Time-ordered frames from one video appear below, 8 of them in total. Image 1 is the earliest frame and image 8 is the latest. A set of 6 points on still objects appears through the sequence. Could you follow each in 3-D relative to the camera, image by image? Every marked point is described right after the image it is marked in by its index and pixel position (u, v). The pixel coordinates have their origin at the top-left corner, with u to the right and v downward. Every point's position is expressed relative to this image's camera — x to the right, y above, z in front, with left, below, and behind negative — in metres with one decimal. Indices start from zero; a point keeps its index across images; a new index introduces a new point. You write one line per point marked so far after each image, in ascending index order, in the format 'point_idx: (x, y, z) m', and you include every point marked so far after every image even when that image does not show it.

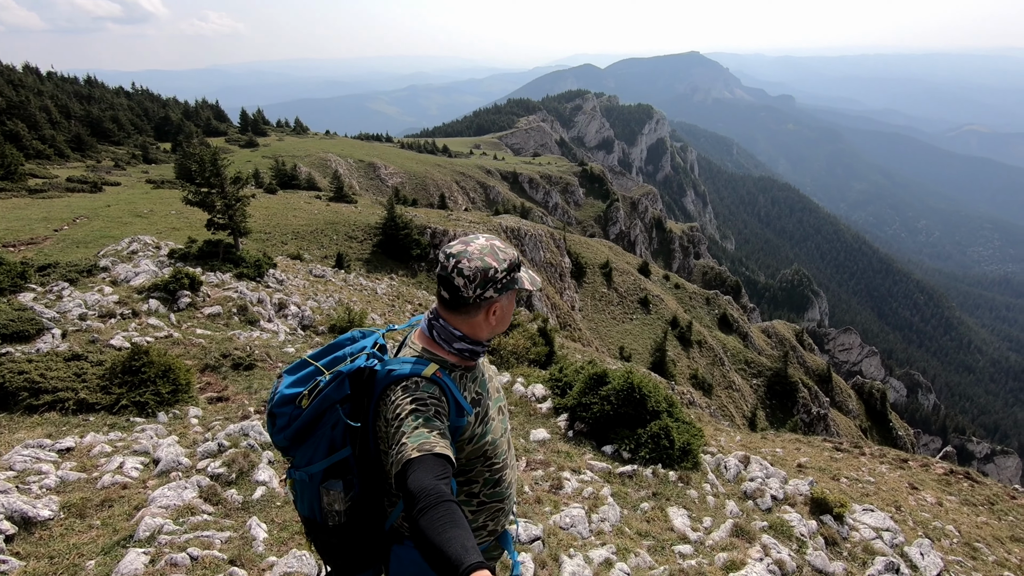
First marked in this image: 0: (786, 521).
0: (+7.8, -6.5, +15.6) m
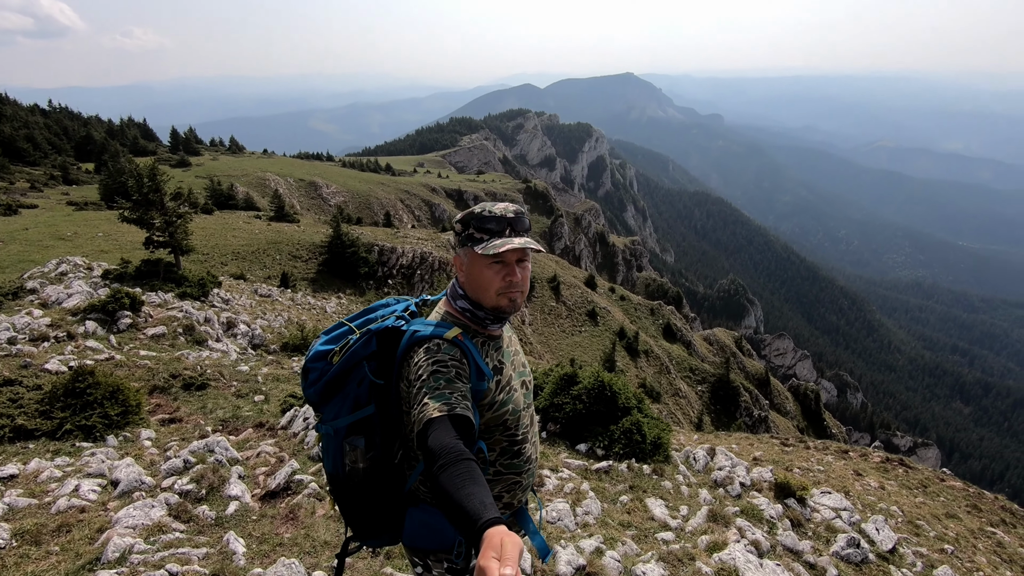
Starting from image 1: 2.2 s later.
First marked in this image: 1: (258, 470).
0: (+7.2, -6.3, +16.2) m
1: (-6.5, -4.7, +14.3) m
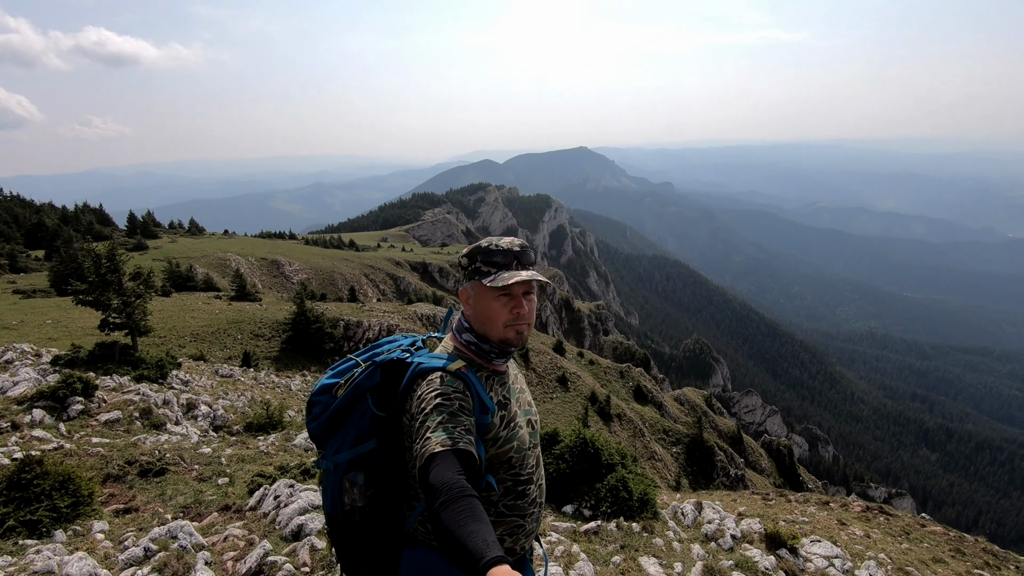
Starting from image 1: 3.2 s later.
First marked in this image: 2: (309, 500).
0: (+6.8, -7.7, +15.8) m
1: (-6.8, -6.4, +13.2) m
2: (-5.7, -6.0, +15.6) m
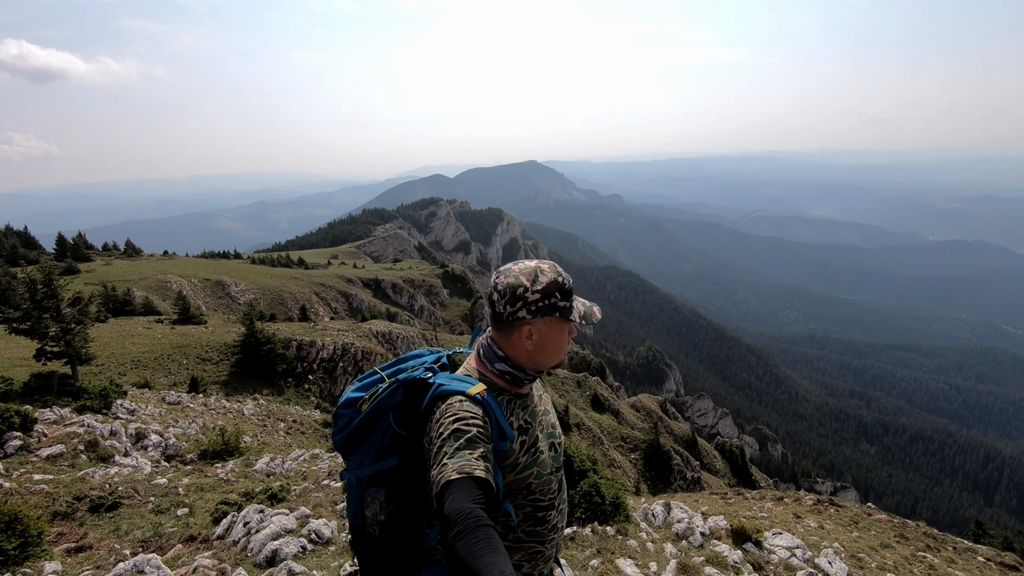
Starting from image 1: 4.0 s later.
0: (+6.2, -7.9, +16.5) m
1: (-7.3, -6.9, +12.8) m
2: (-6.3, -6.5, +15.2) m
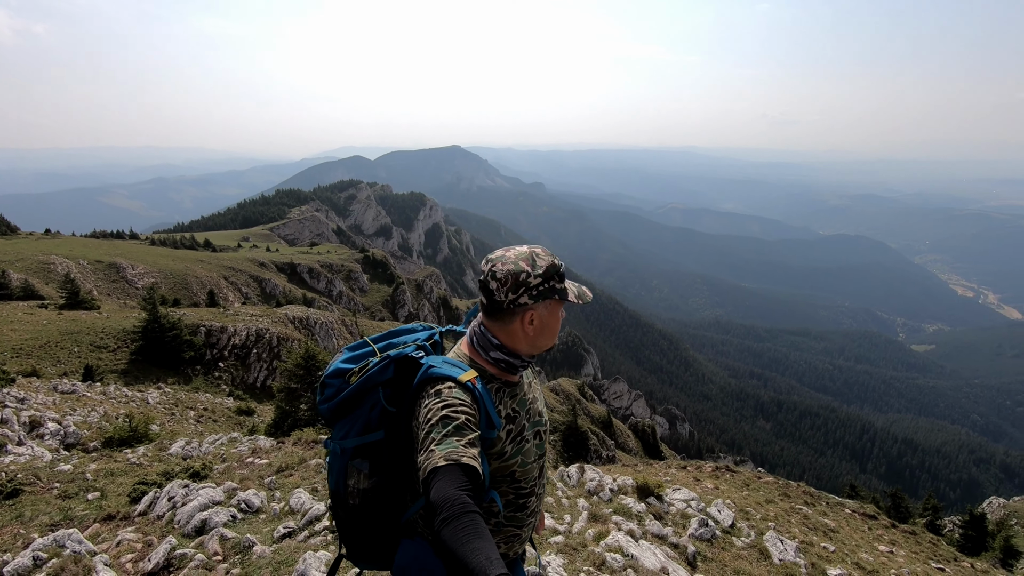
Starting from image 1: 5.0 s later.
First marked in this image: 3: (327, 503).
0: (+3.8, -7.2, +18.4) m
1: (-9.0, -6.2, +12.8) m
2: (-8.4, -5.8, +15.4) m
3: (-5.3, -6.2, +16.0) m
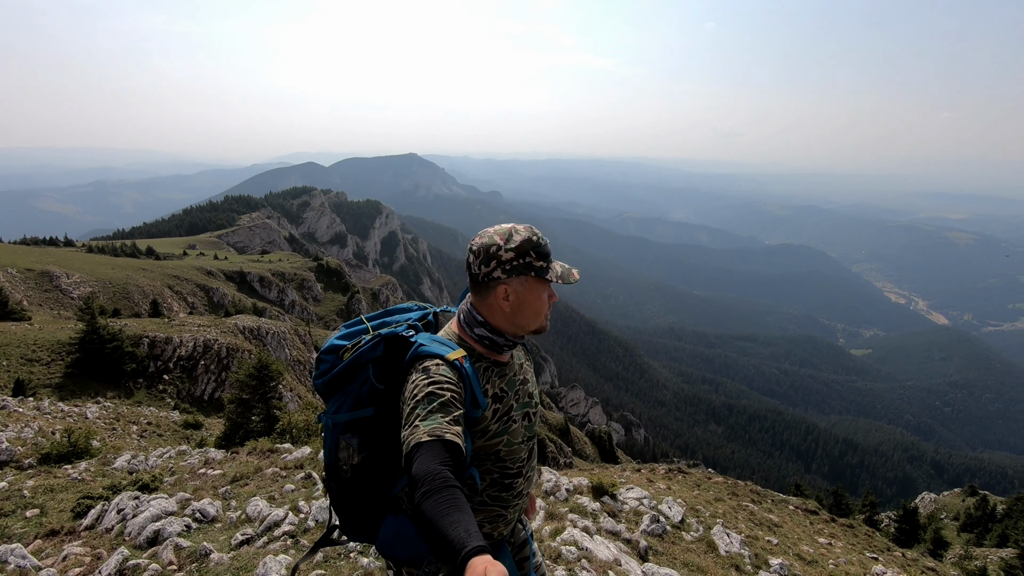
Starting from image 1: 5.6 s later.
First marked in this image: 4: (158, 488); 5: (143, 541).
0: (+2.4, -7.4, +19.0) m
1: (-10.0, -6.4, +12.5) m
2: (-9.6, -6.0, +15.1) m
3: (-6.5, -6.4, +15.9) m
4: (-12.7, -7.2, +19.8) m
5: (-8.9, -6.1, +13.4) m
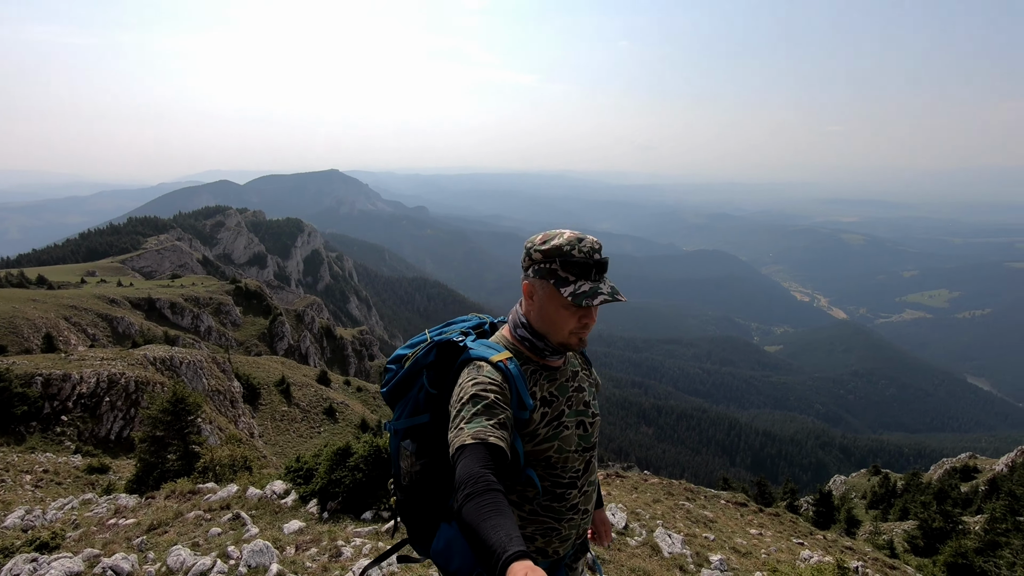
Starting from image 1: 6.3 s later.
0: (+0.5, -7.9, +18.8) m
1: (-10.9, -7.2, +10.8) m
2: (-10.9, -6.9, +13.5) m
3: (-8.0, -7.1, +14.6) m
4: (-14.5, -8.3, +17.7) m
5: (-10.1, -6.9, +11.9) m
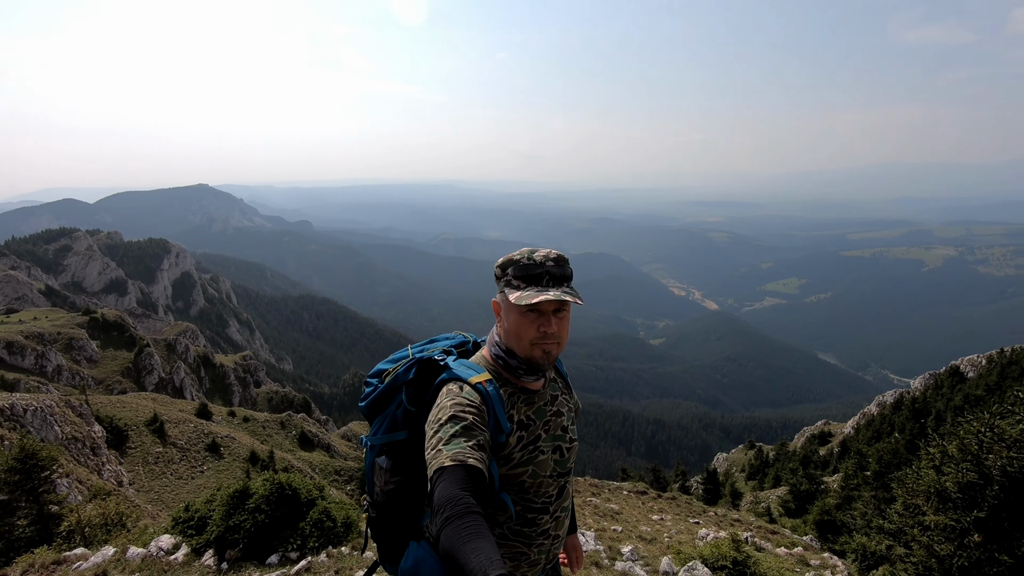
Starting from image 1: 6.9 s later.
0: (-2.3, -8.4, +18.5) m
1: (-12.0, -8.2, +8.5) m
2: (-12.5, -7.9, +11.1) m
3: (-9.8, -8.1, +12.8) m
4: (-16.8, -9.6, +14.6) m
5: (-11.4, -7.9, +9.7) m
